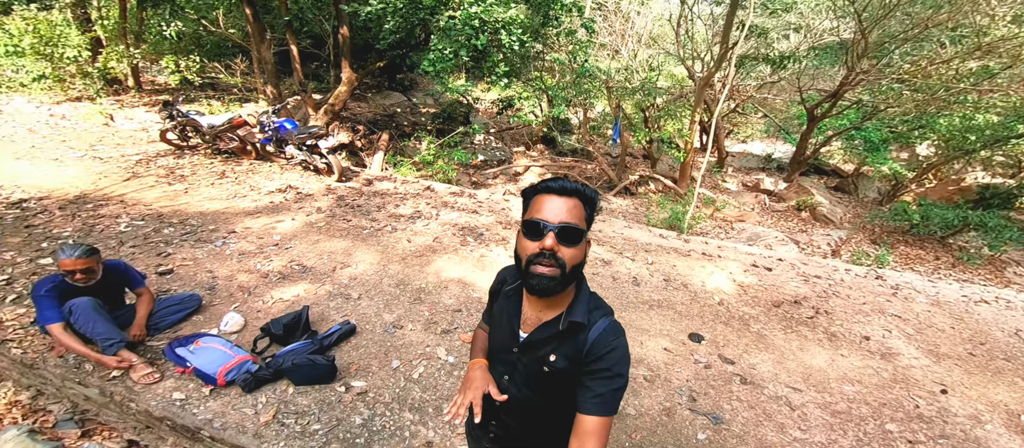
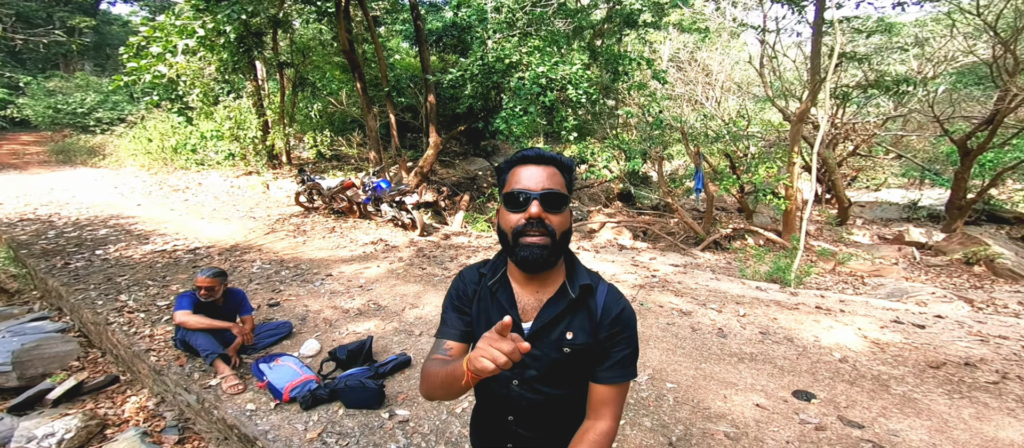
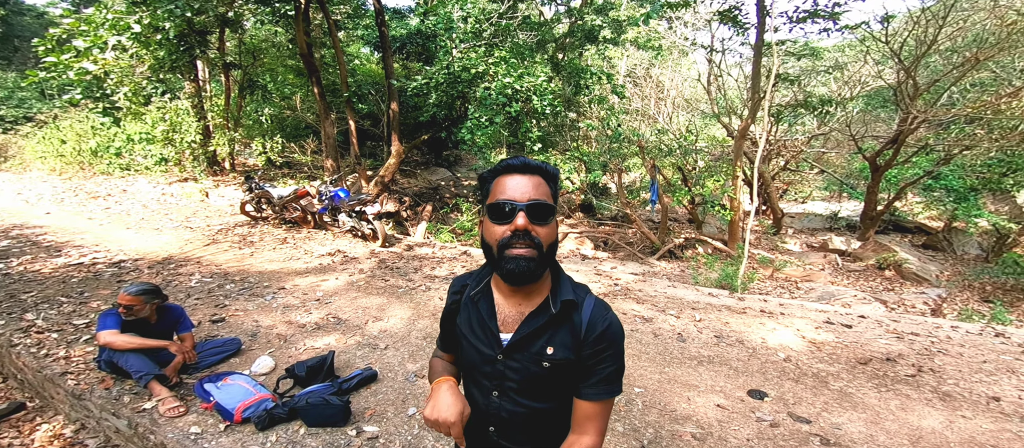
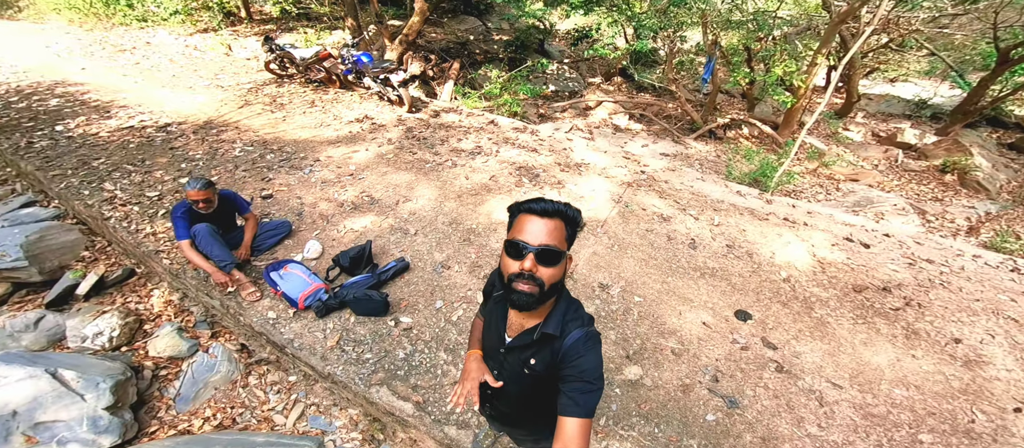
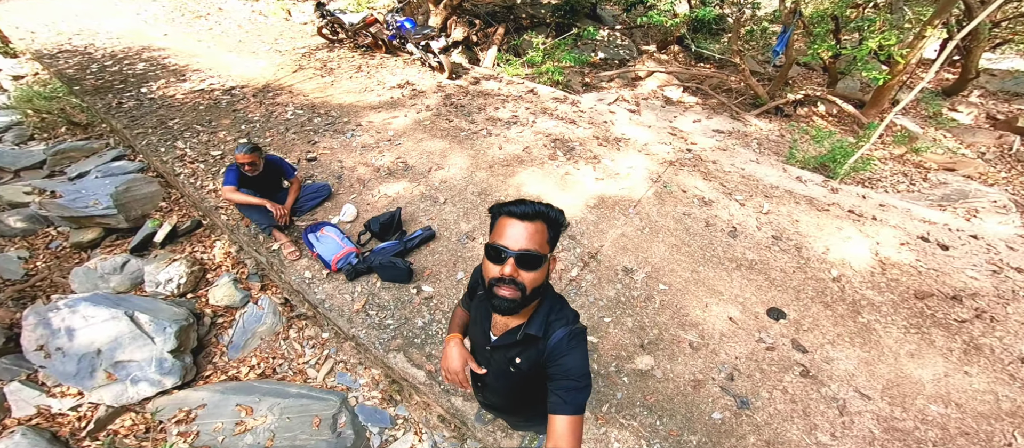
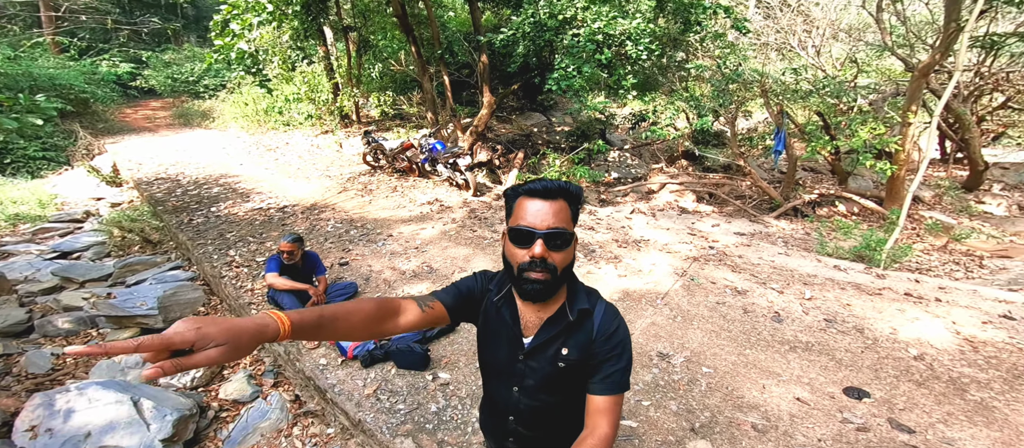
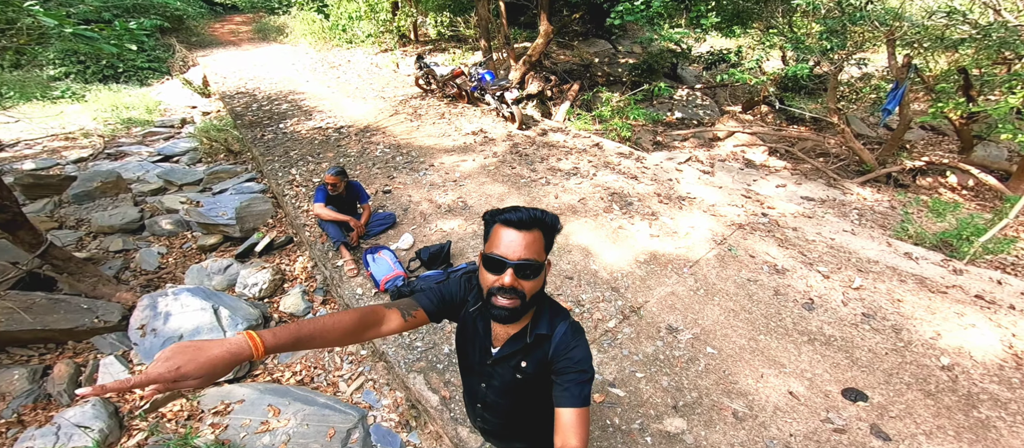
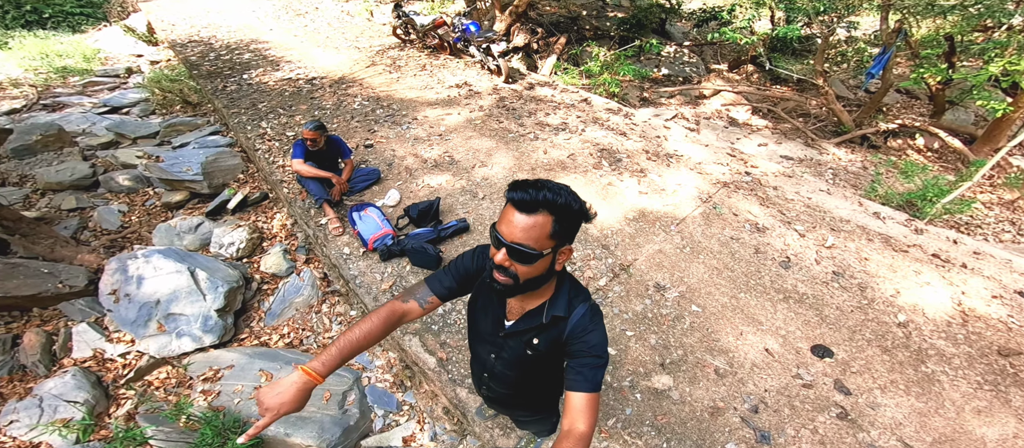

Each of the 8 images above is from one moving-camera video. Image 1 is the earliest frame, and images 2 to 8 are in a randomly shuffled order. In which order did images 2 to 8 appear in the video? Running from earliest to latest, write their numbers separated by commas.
4, 5, 8, 7, 6, 2, 3
